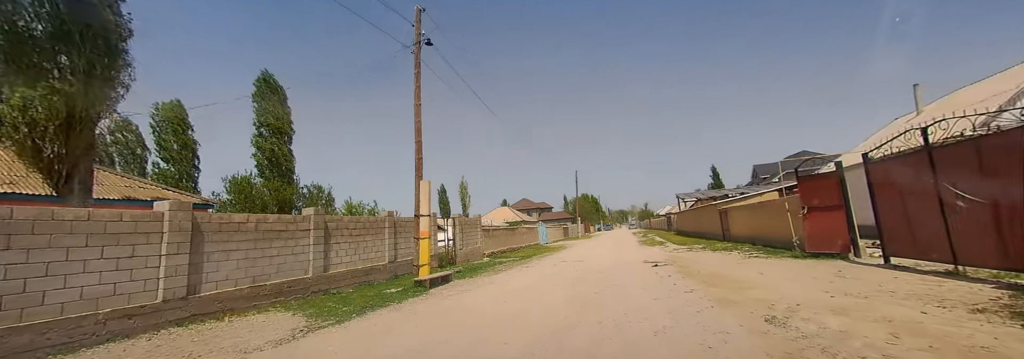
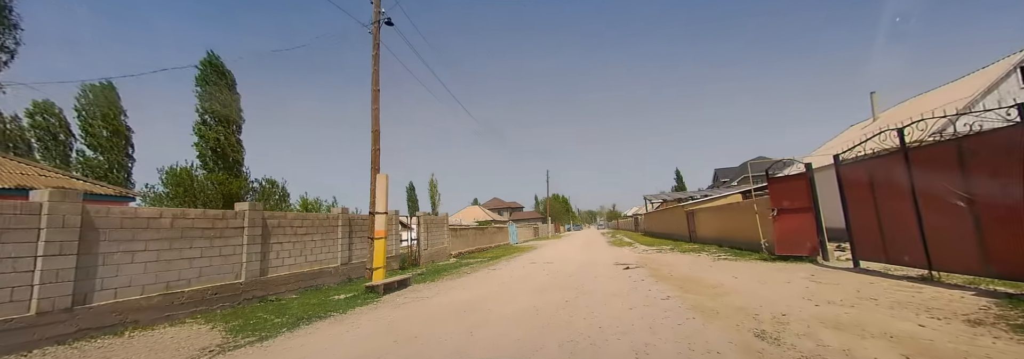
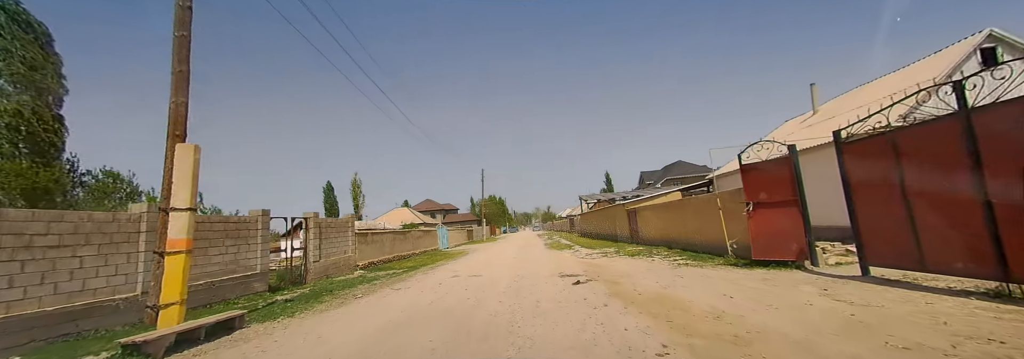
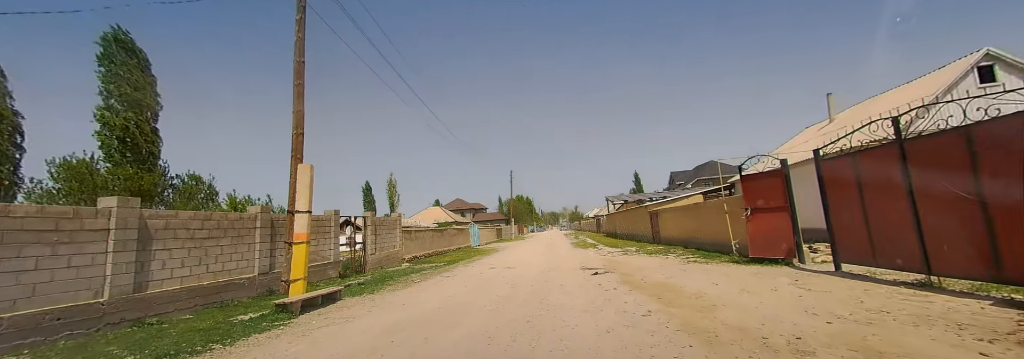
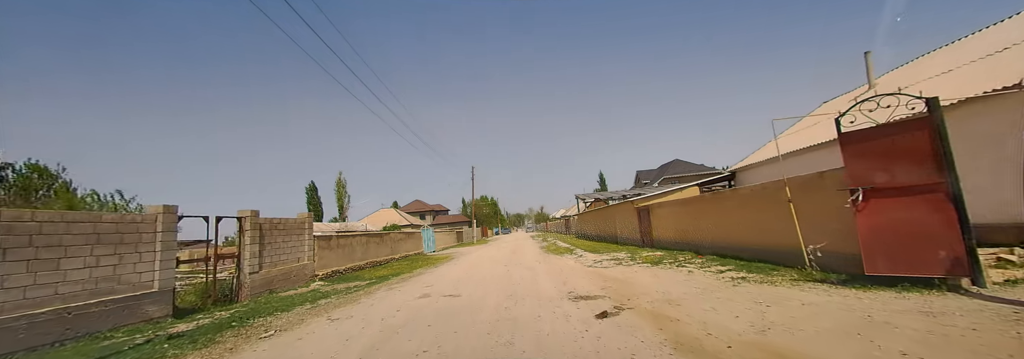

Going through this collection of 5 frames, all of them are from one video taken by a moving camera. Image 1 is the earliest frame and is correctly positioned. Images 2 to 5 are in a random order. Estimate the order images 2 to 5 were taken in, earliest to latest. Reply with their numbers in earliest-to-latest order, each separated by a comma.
2, 4, 3, 5
